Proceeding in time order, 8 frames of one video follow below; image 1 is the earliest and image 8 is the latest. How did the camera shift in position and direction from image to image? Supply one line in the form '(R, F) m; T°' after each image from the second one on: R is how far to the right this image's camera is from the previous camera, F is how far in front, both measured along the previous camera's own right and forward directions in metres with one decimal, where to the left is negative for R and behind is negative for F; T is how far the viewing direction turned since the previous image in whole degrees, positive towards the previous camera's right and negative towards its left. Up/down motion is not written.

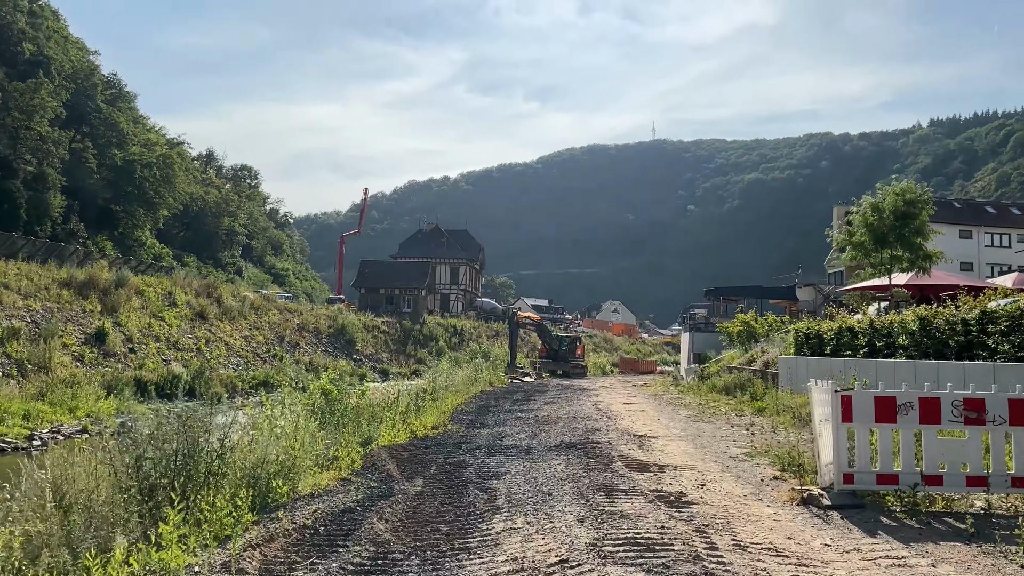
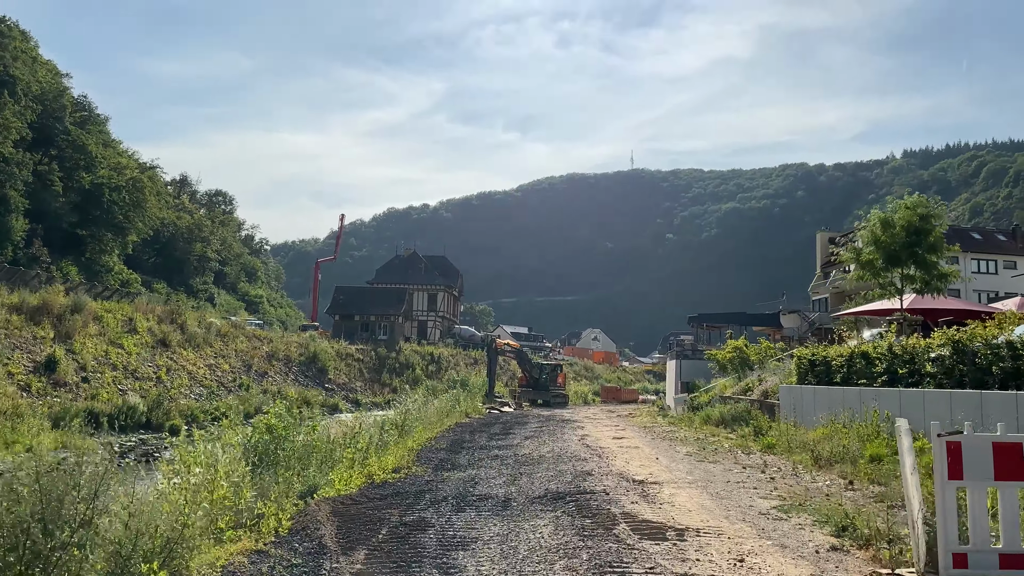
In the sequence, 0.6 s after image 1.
(0.0, +1.3) m; +2°
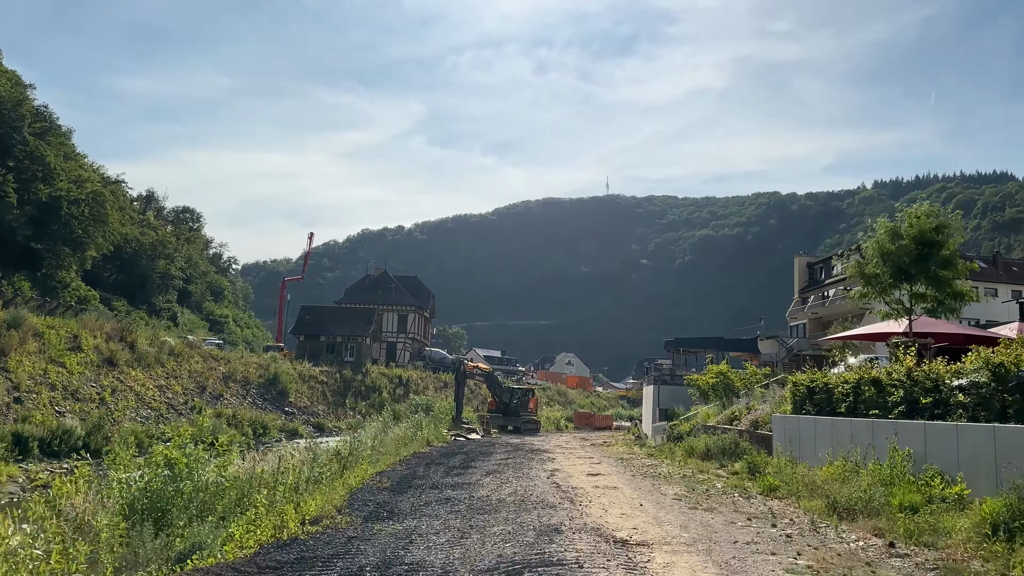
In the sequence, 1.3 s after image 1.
(+0.2, +1.5) m; +2°
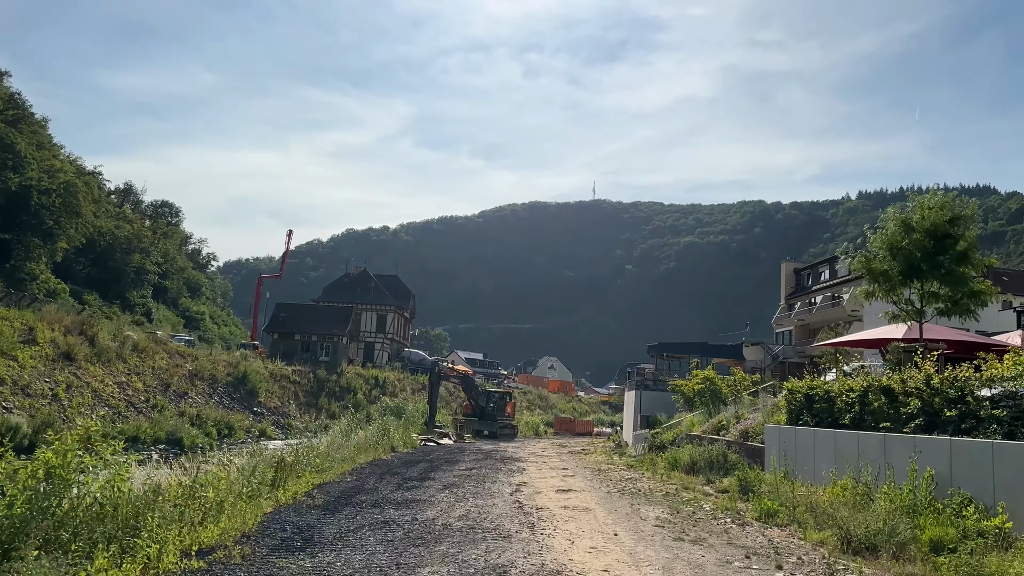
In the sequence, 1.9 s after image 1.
(+0.3, +1.3) m; +1°
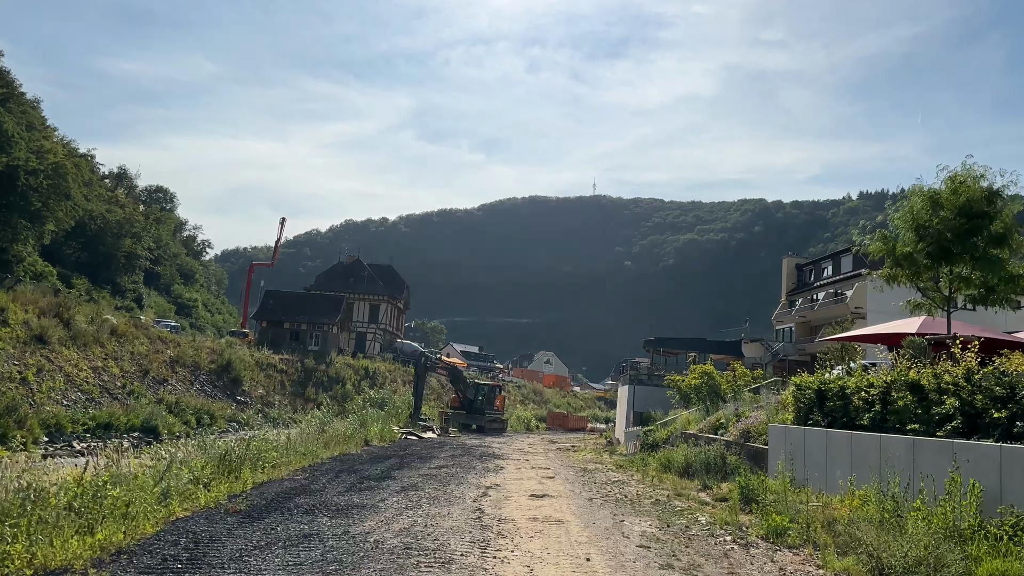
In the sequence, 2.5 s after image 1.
(+0.3, +1.2) m; 0°
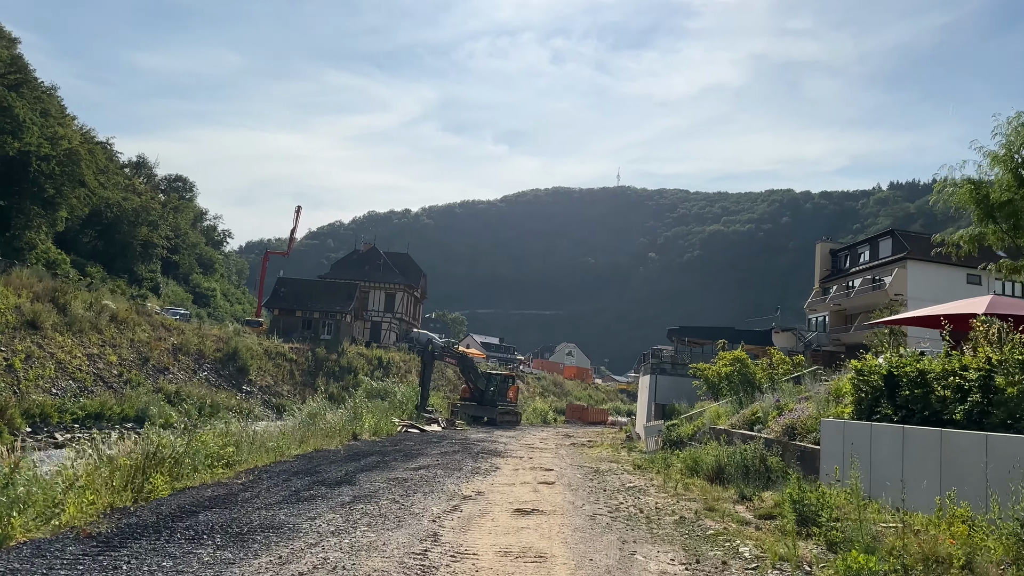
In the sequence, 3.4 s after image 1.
(+0.4, +1.9) m; -2°
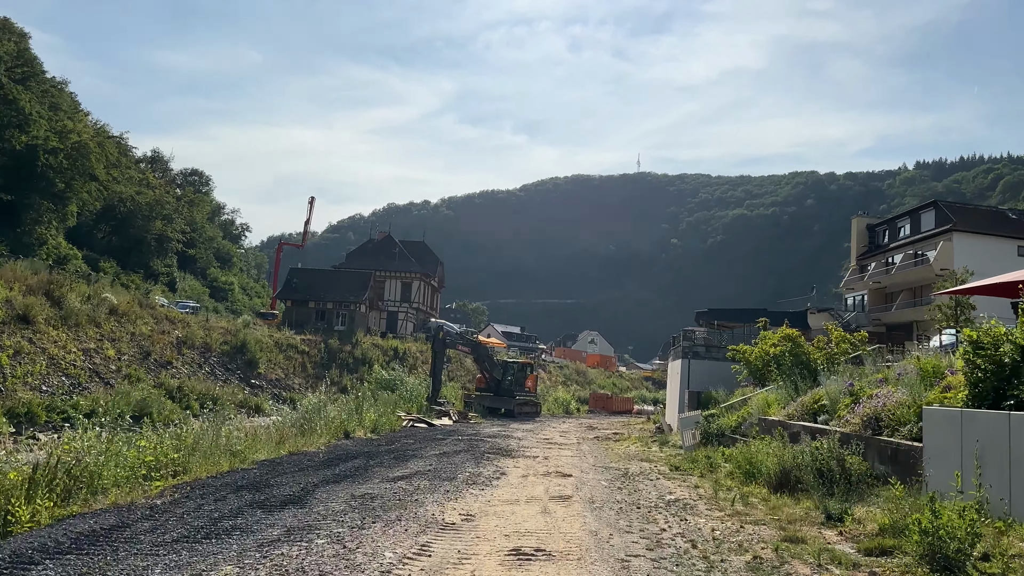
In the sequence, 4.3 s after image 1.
(+0.2, +1.9) m; -2°
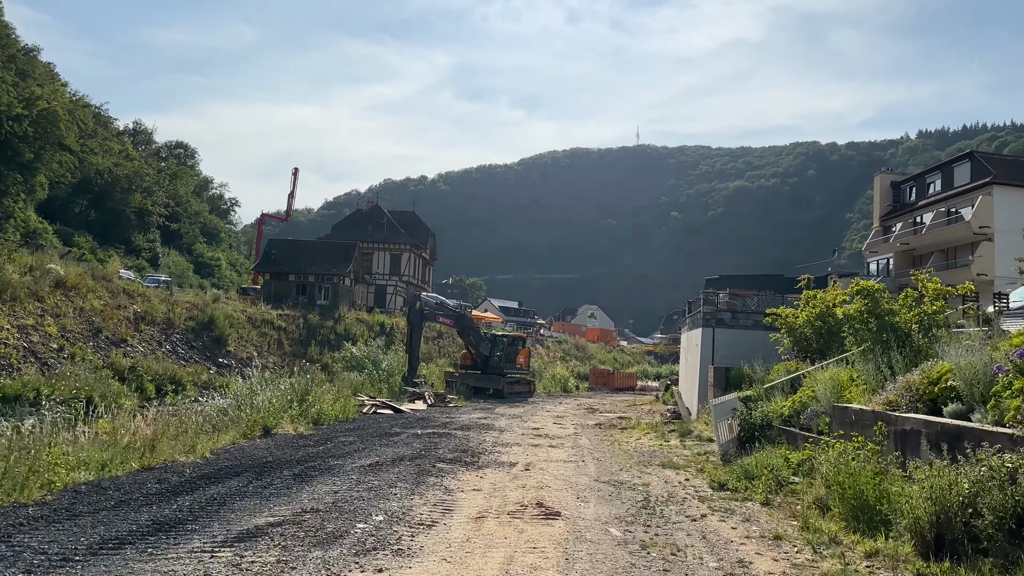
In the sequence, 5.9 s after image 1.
(+0.4, +3.2) m; 0°
